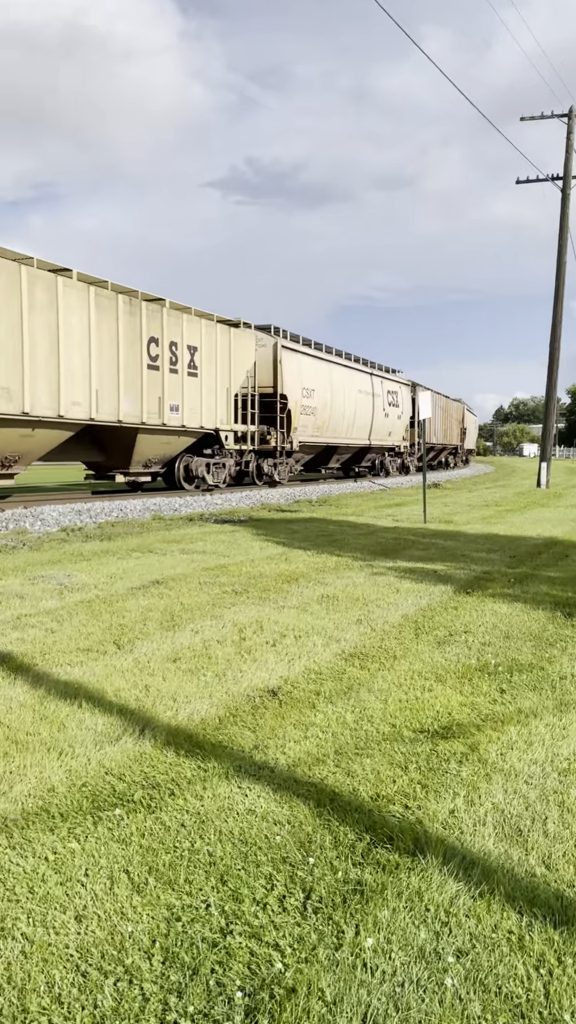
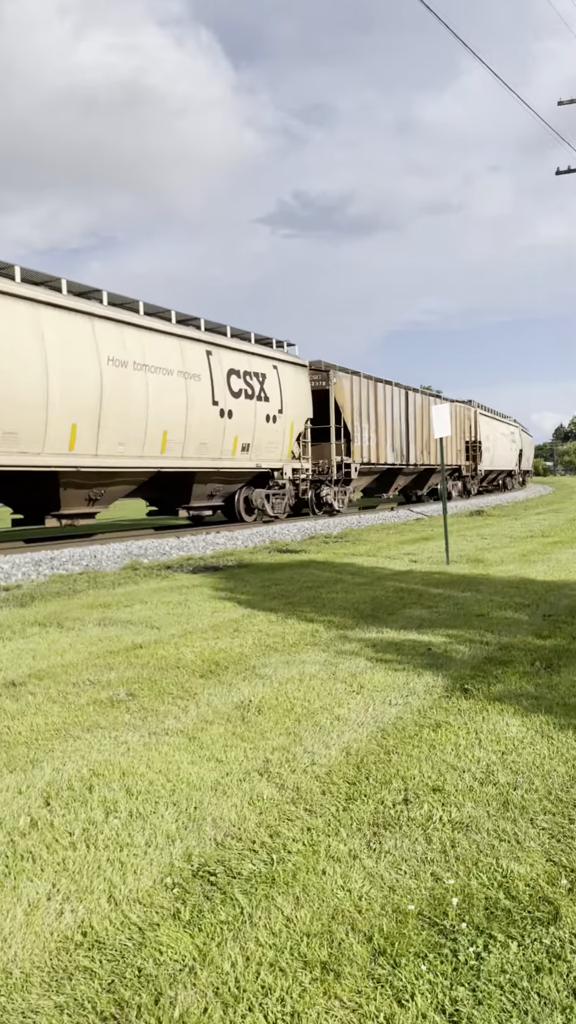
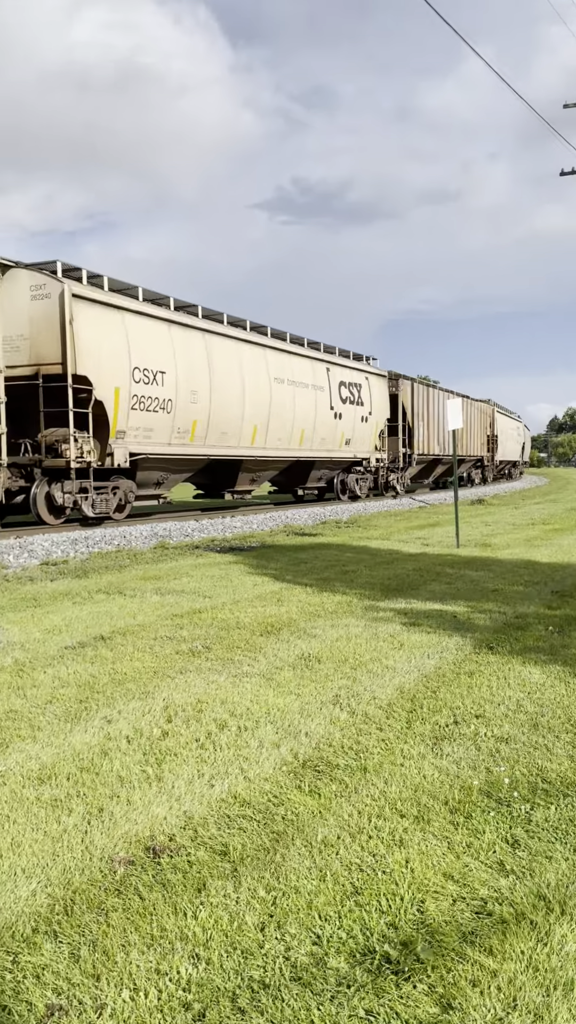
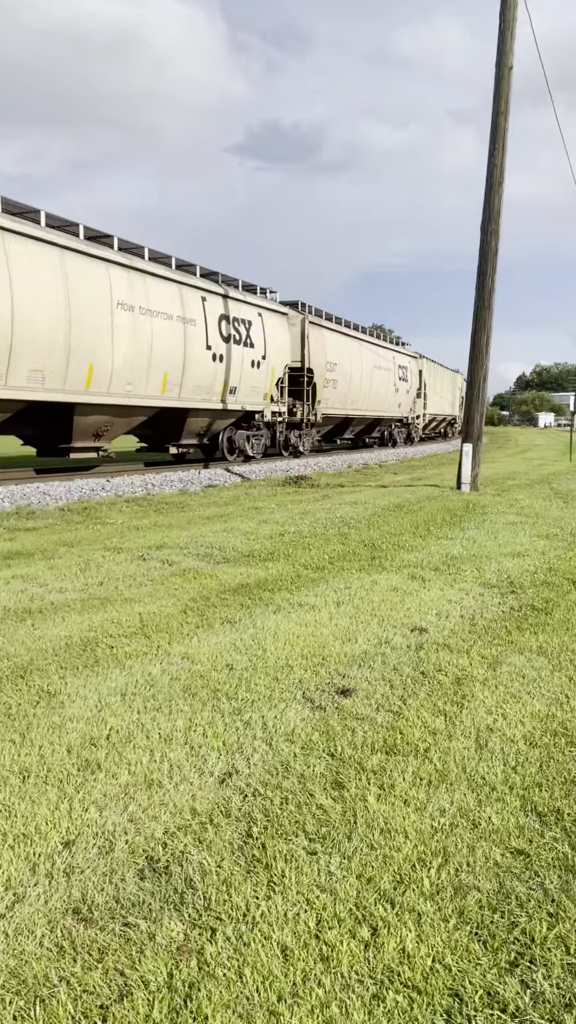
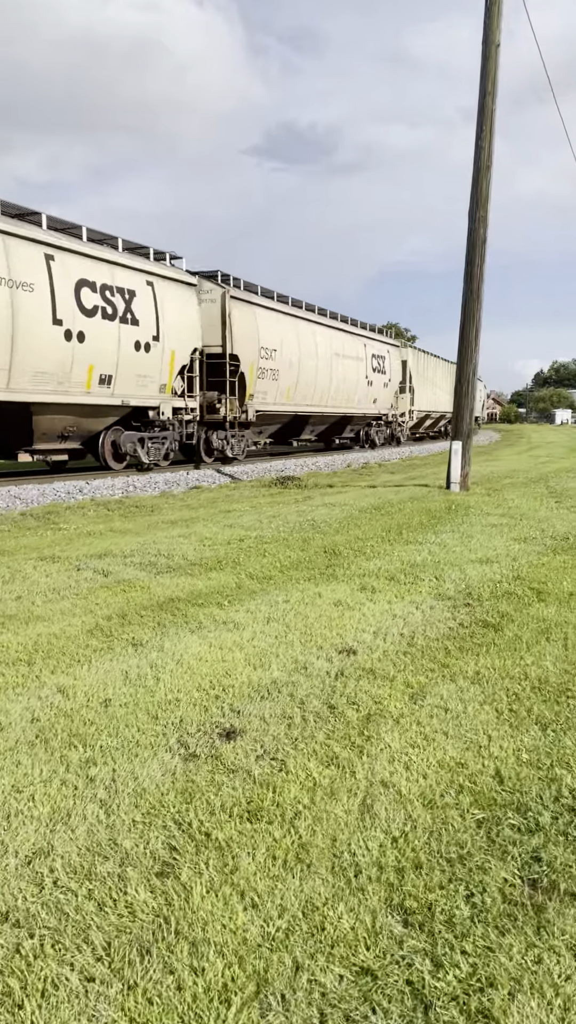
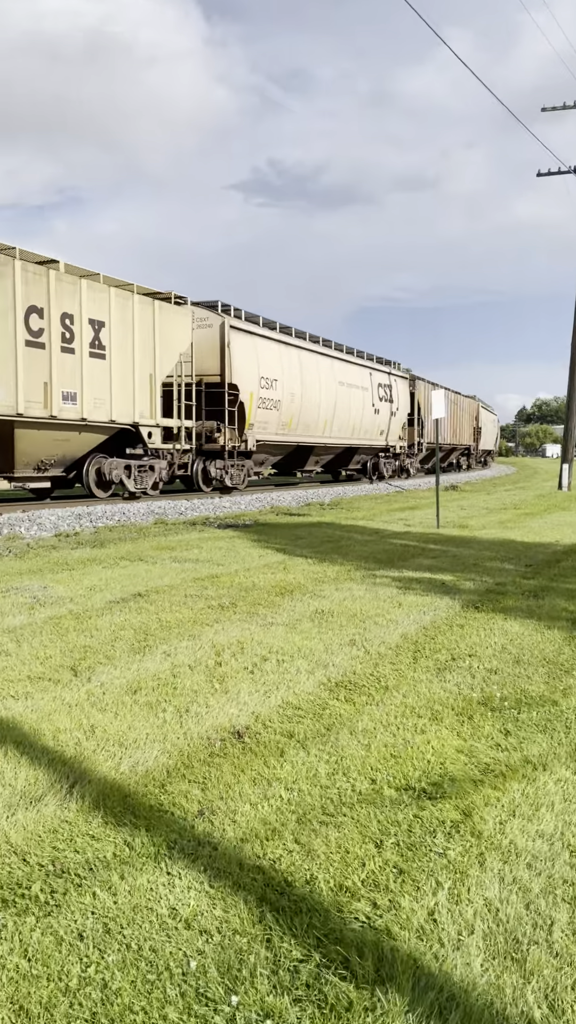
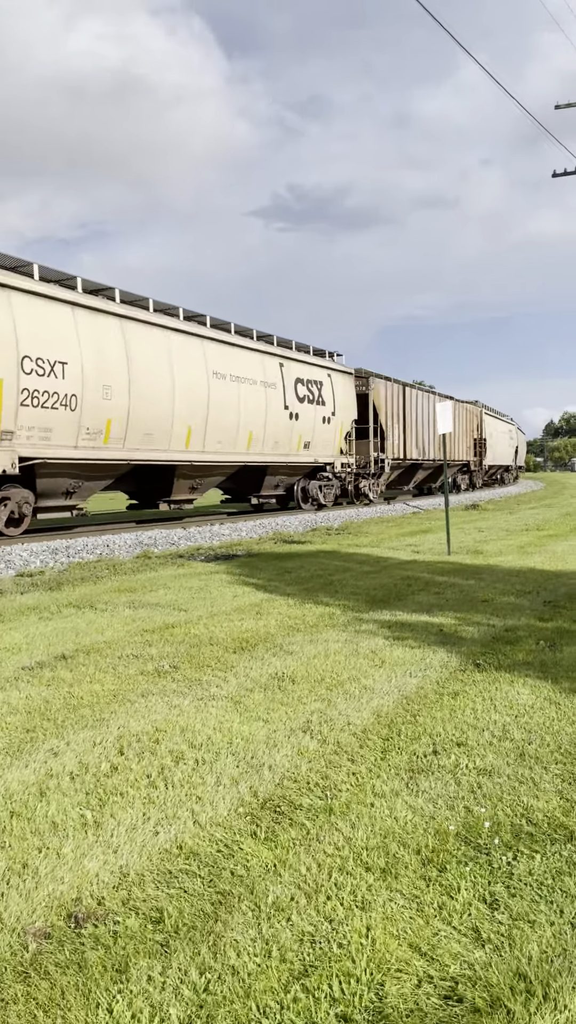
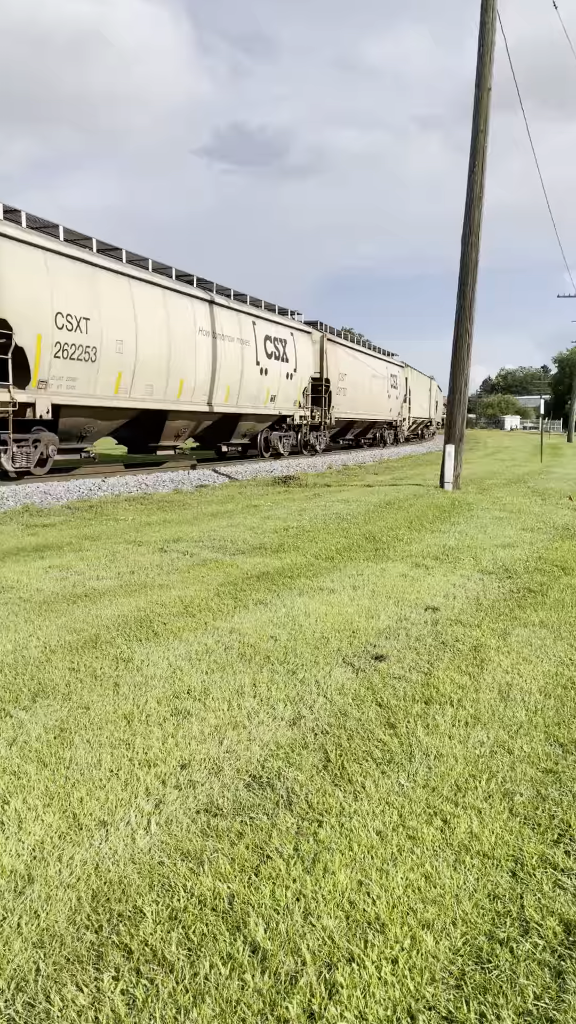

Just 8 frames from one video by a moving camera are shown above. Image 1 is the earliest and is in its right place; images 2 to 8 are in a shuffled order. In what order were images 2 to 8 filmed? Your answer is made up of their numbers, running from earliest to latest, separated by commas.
6, 3, 7, 2, 8, 4, 5
